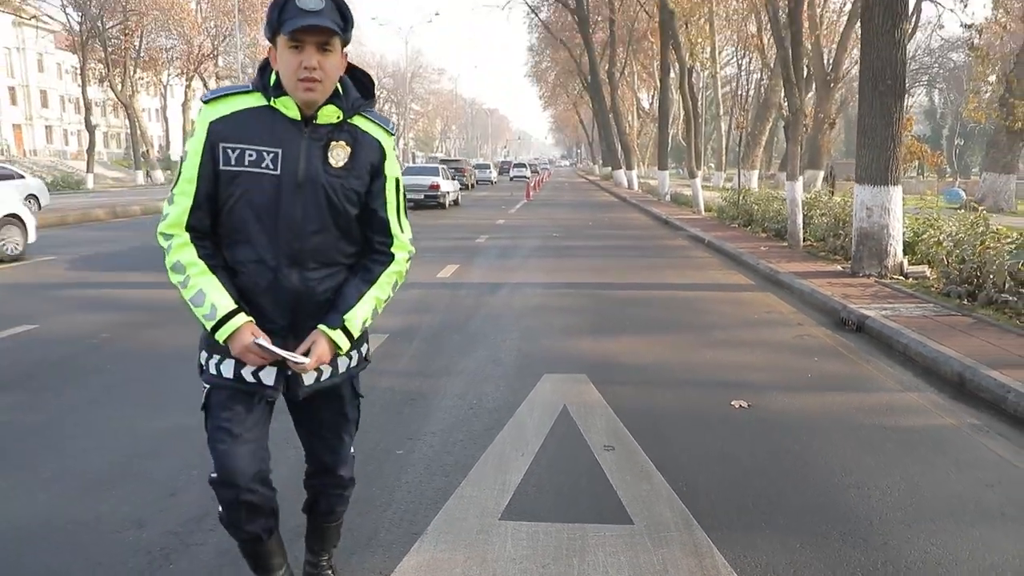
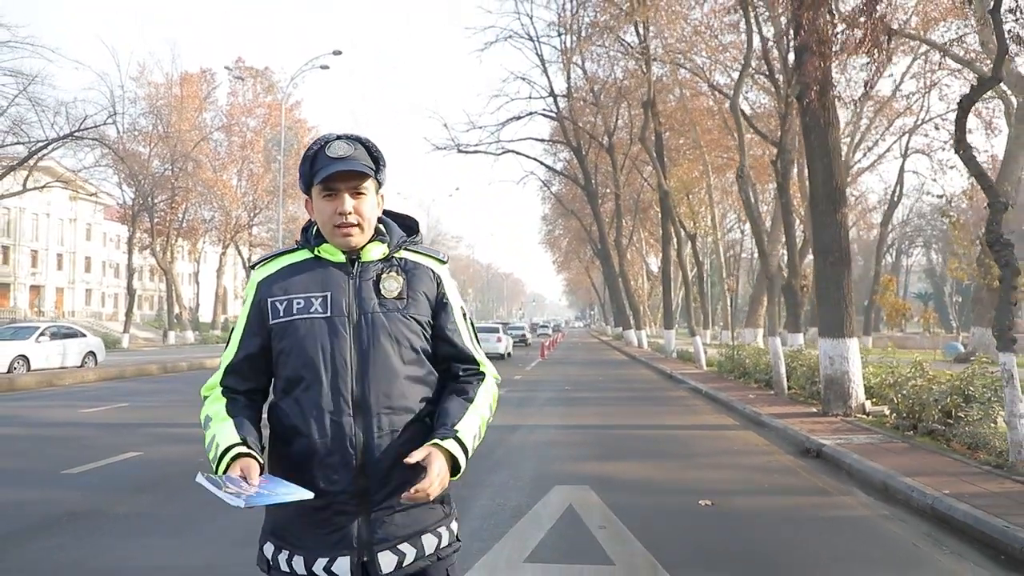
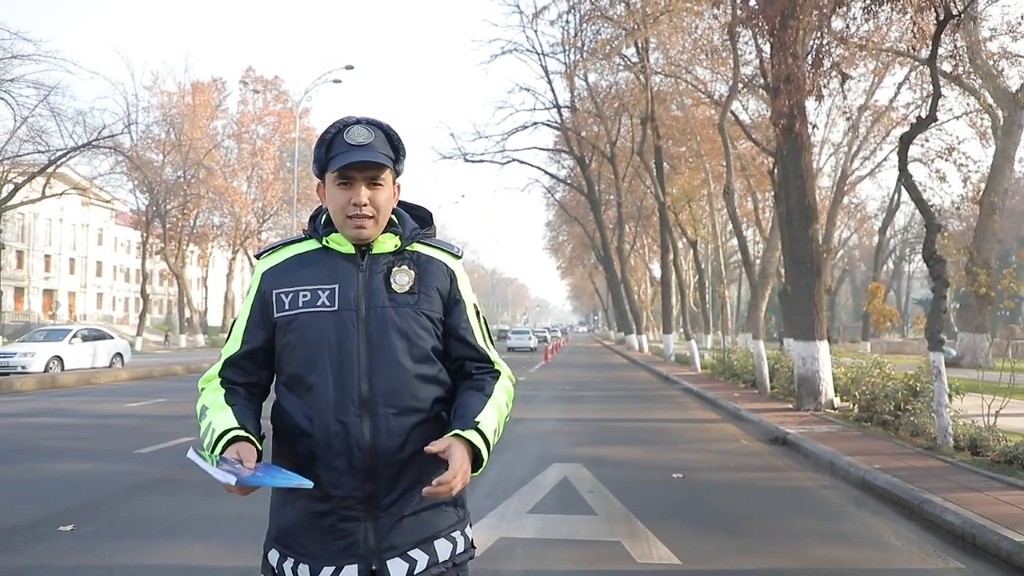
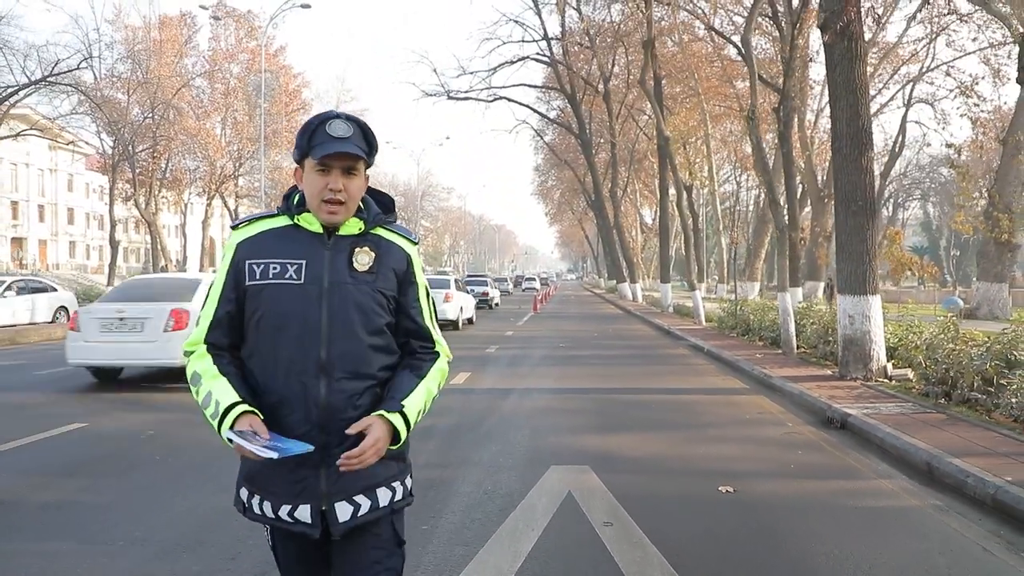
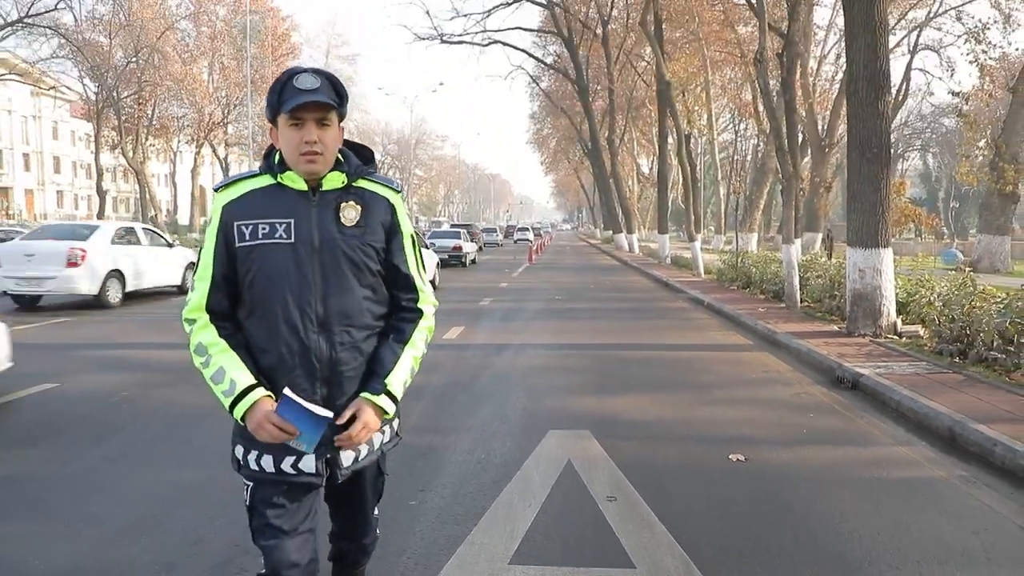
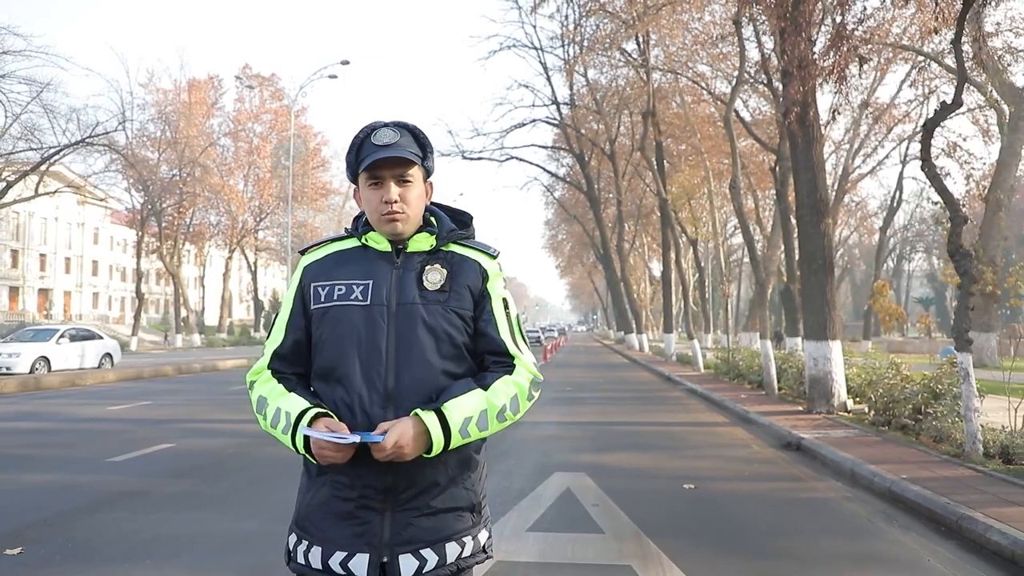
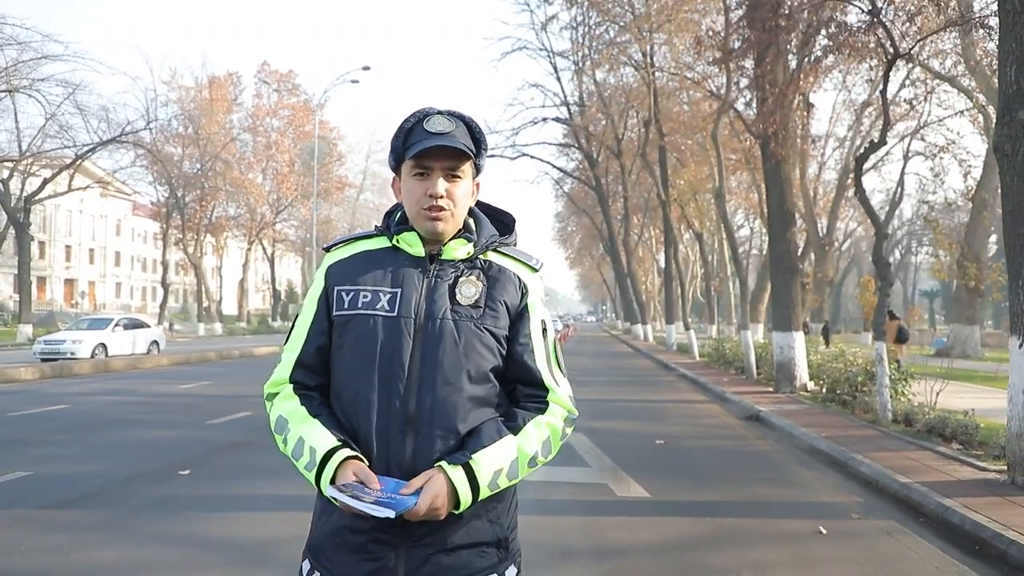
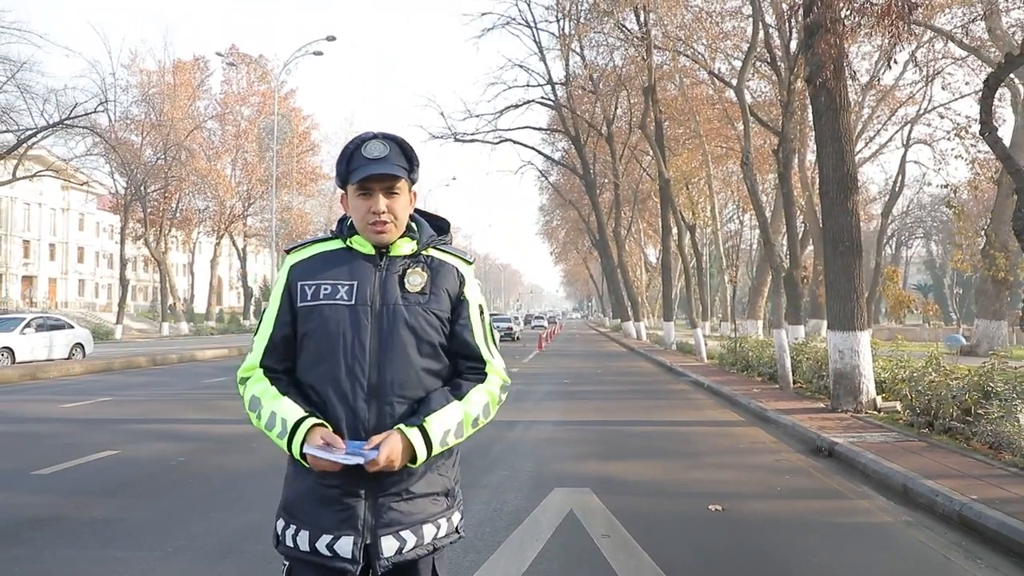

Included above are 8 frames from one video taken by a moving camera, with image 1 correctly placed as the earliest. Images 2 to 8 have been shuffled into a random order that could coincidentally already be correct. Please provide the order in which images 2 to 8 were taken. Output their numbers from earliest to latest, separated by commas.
5, 4, 8, 2, 6, 3, 7
